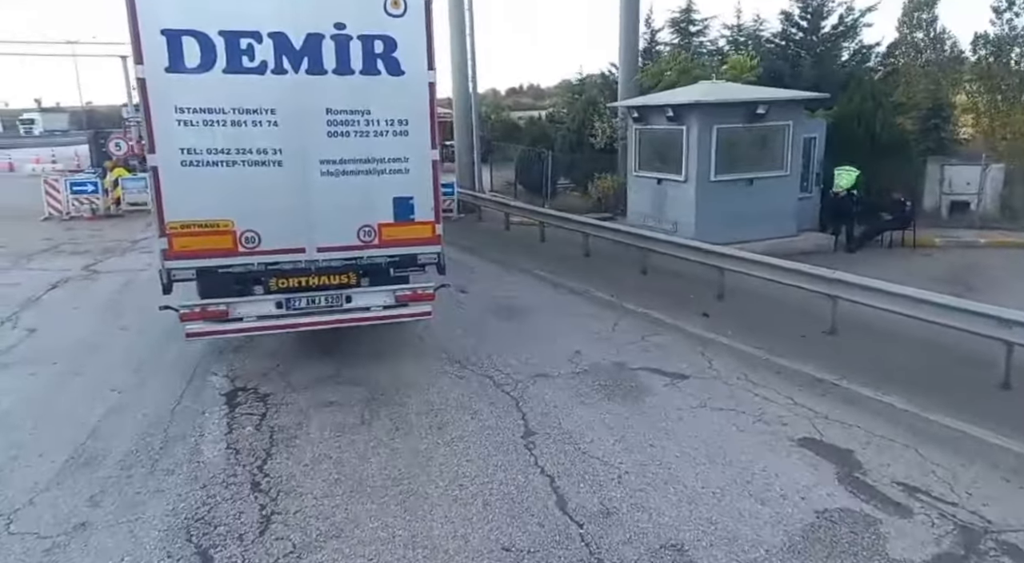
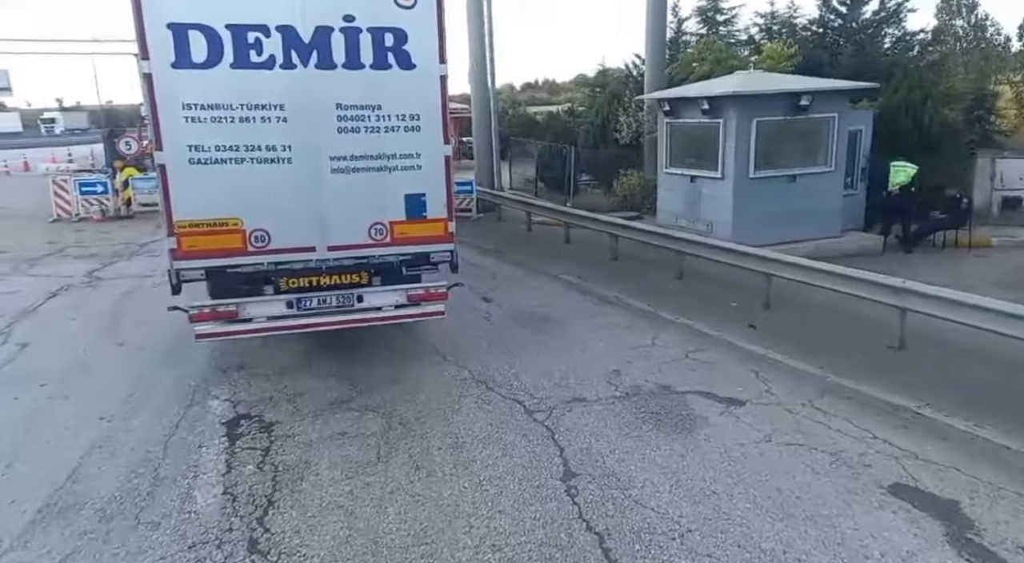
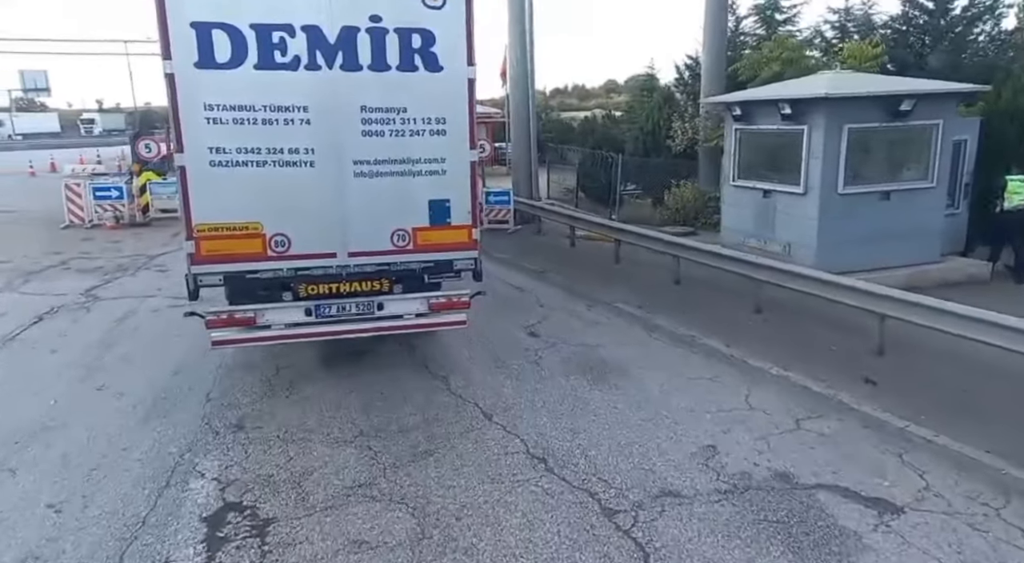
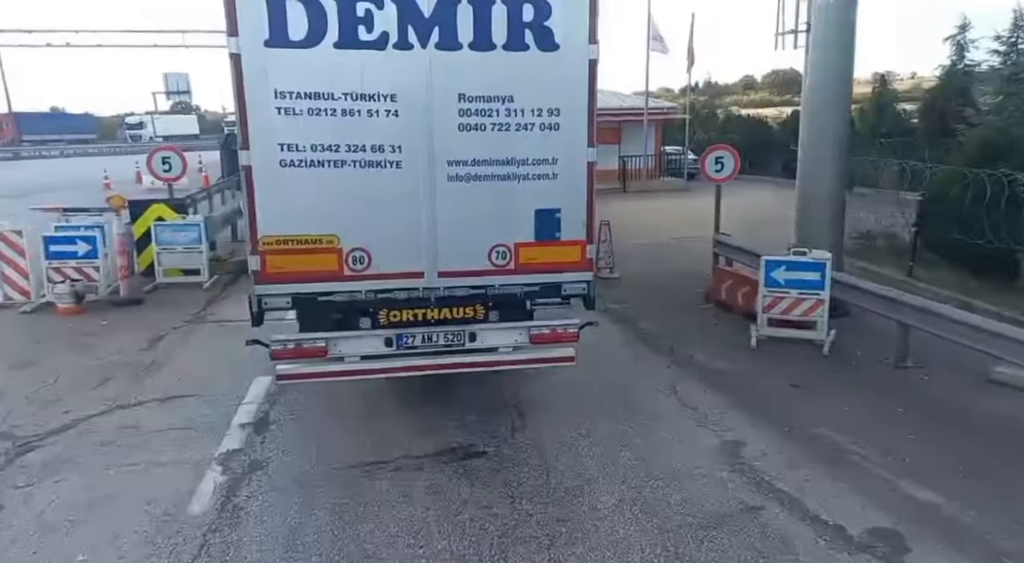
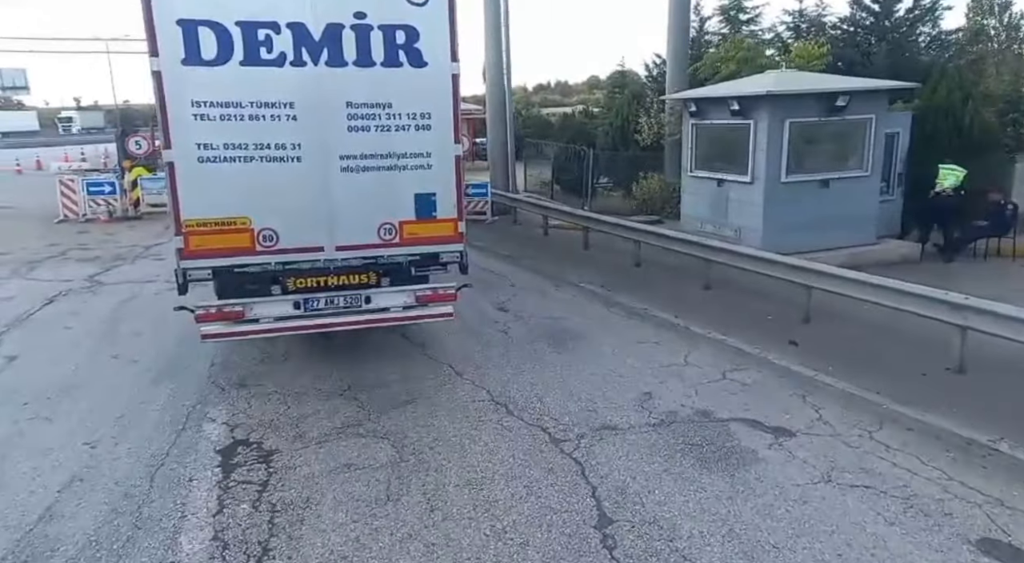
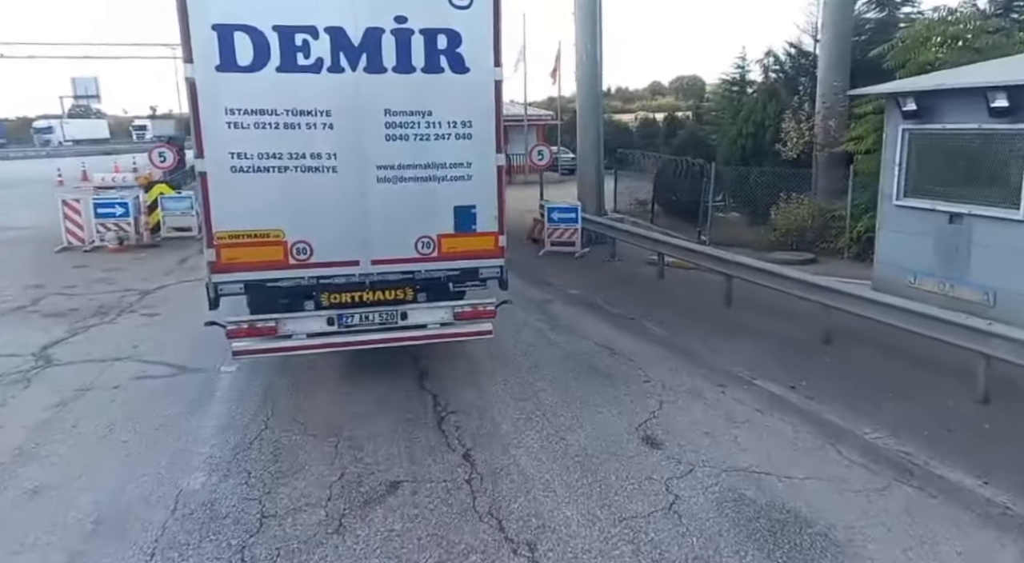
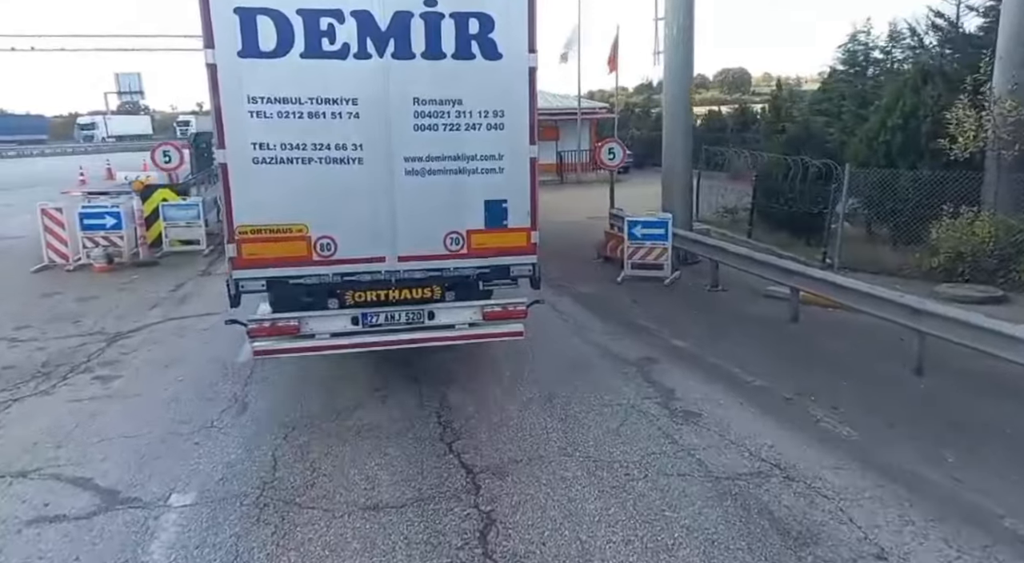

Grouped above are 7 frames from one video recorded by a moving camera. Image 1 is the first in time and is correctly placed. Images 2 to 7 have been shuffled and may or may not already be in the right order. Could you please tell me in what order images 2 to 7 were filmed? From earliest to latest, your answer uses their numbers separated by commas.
2, 5, 3, 6, 7, 4
